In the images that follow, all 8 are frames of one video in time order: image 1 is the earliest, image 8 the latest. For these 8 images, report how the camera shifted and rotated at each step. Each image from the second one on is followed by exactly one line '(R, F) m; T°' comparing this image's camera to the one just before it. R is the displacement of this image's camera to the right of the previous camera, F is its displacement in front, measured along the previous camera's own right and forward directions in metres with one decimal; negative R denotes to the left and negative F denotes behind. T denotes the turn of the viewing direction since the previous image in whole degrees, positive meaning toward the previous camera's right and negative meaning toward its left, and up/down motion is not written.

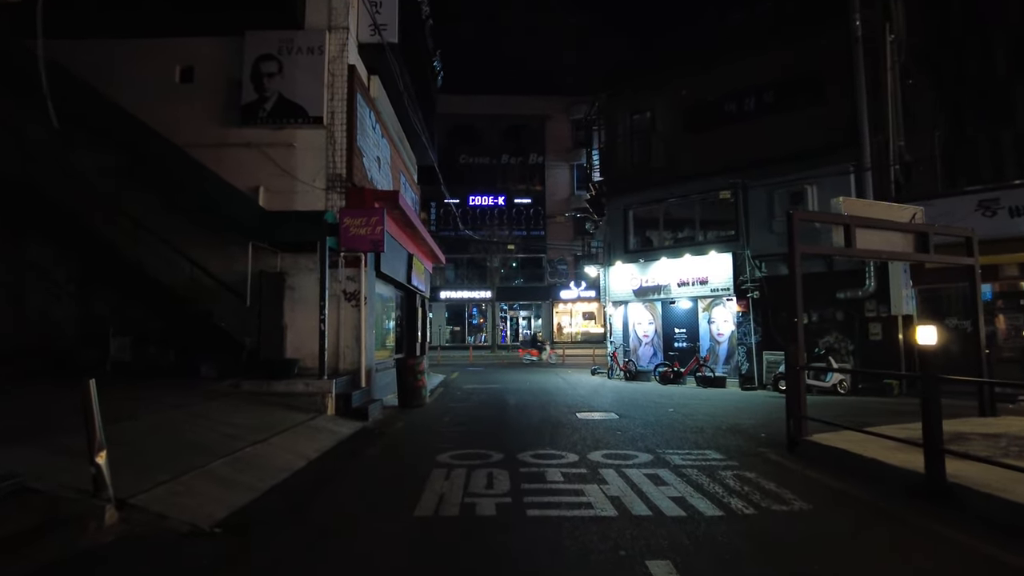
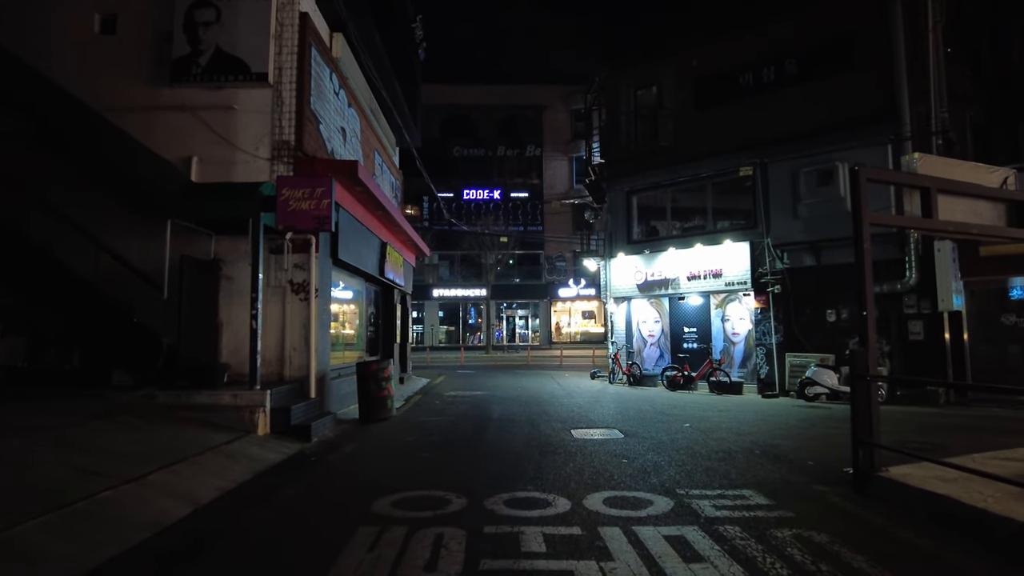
(+0.3, +2.1) m; 0°
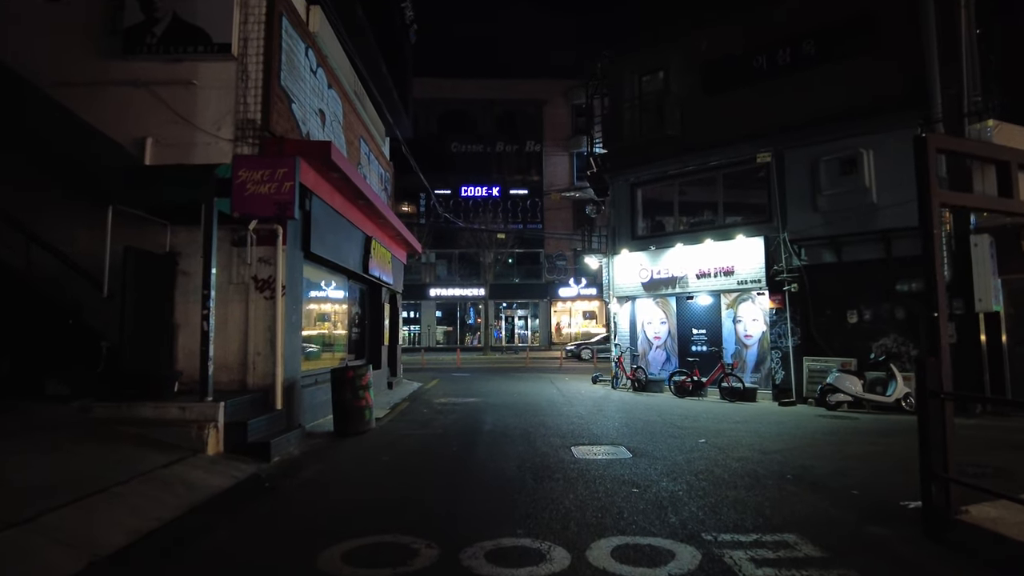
(+0.1, +1.1) m; 0°
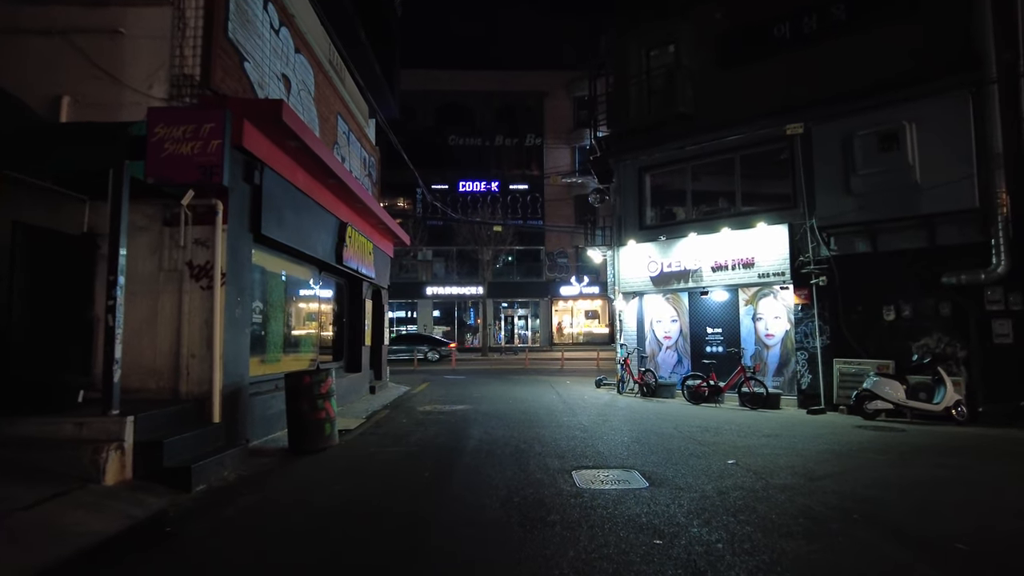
(+0.2, +1.6) m; 0°
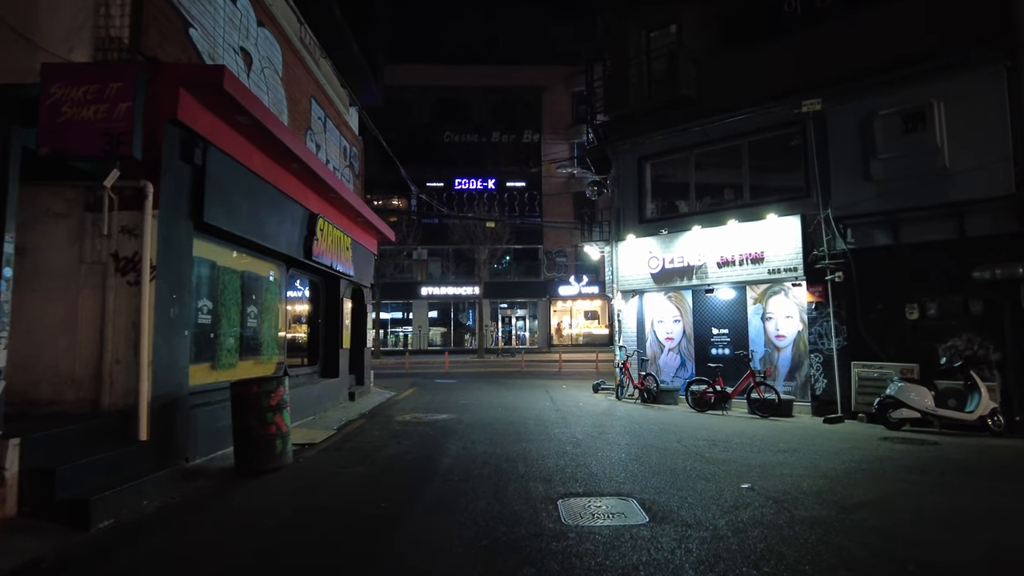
(+0.2, +1.1) m; 0°
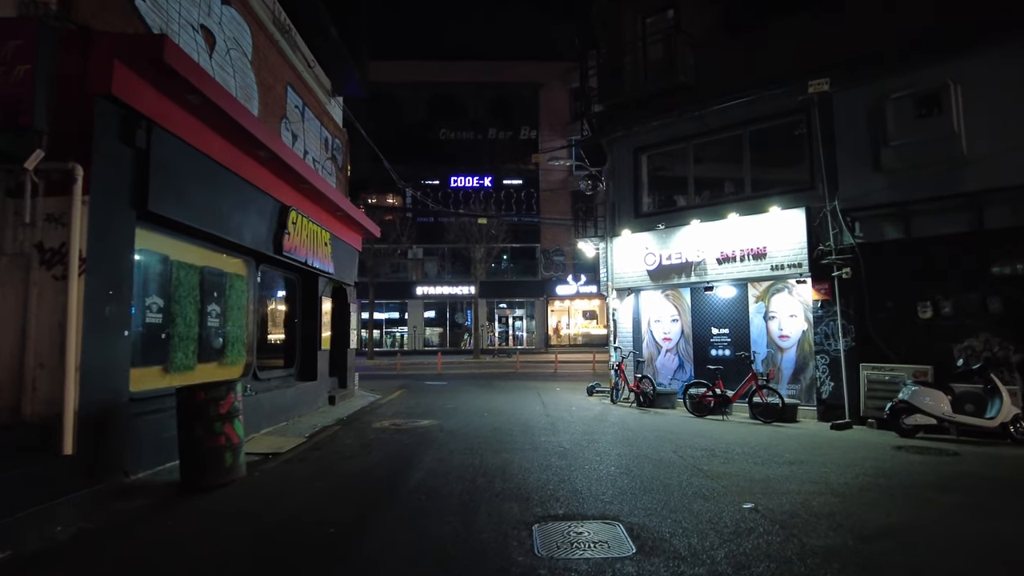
(+0.2, +0.7) m; 0°
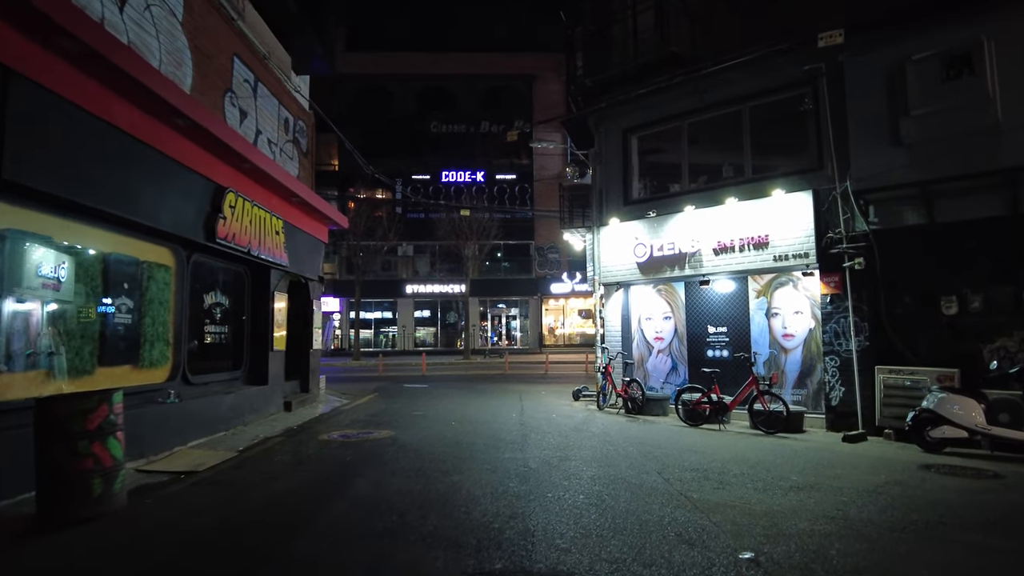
(+0.5, +1.3) m; 0°
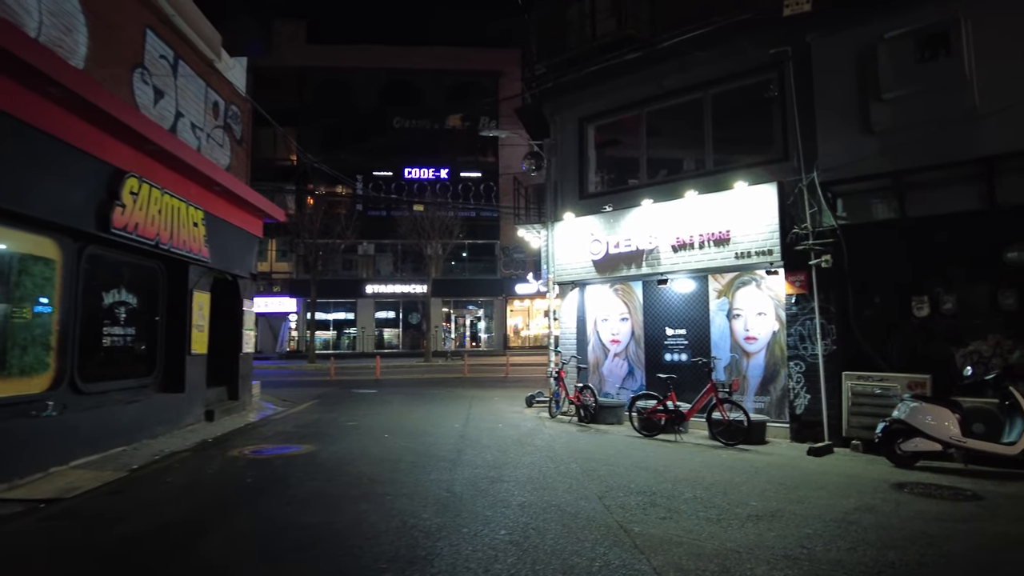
(+0.4, +0.9) m; +2°
